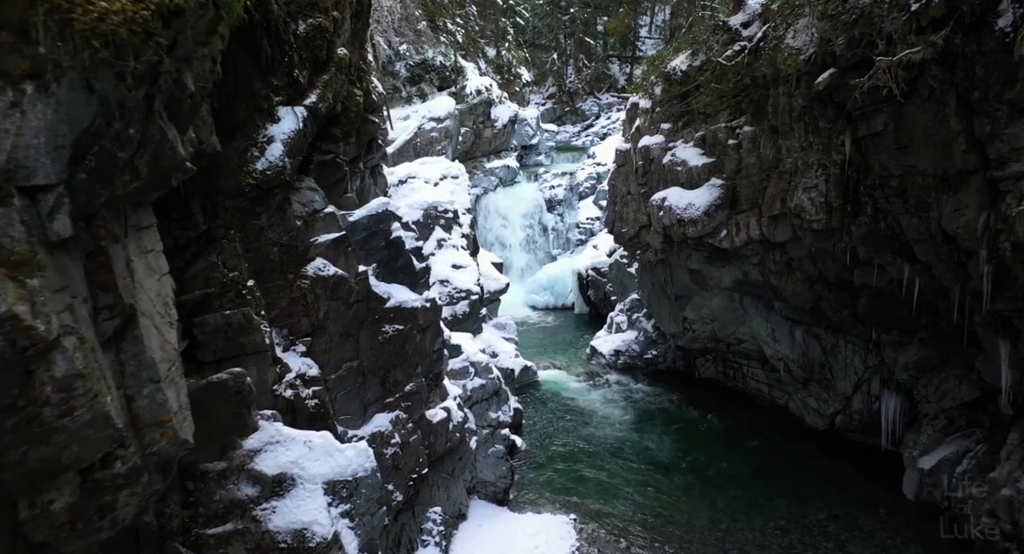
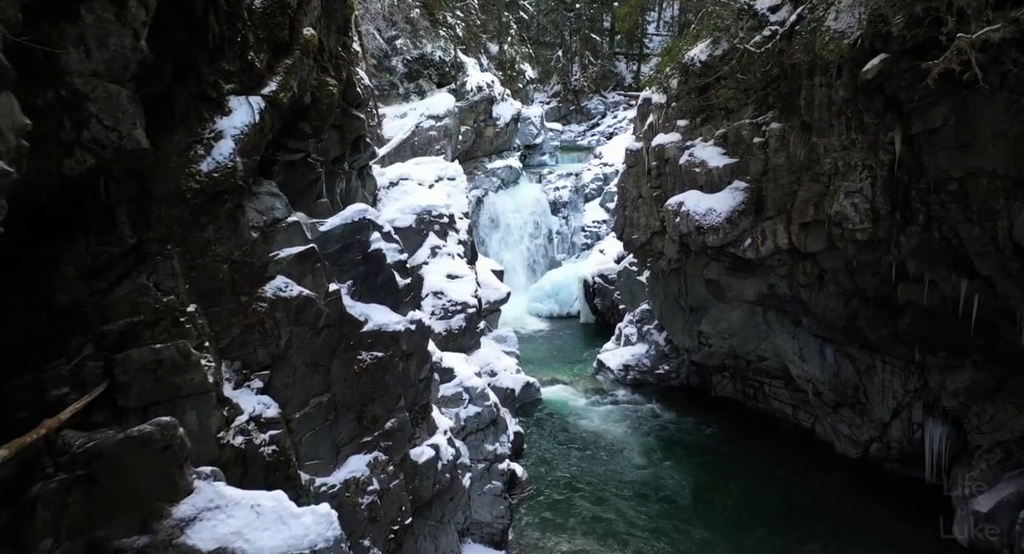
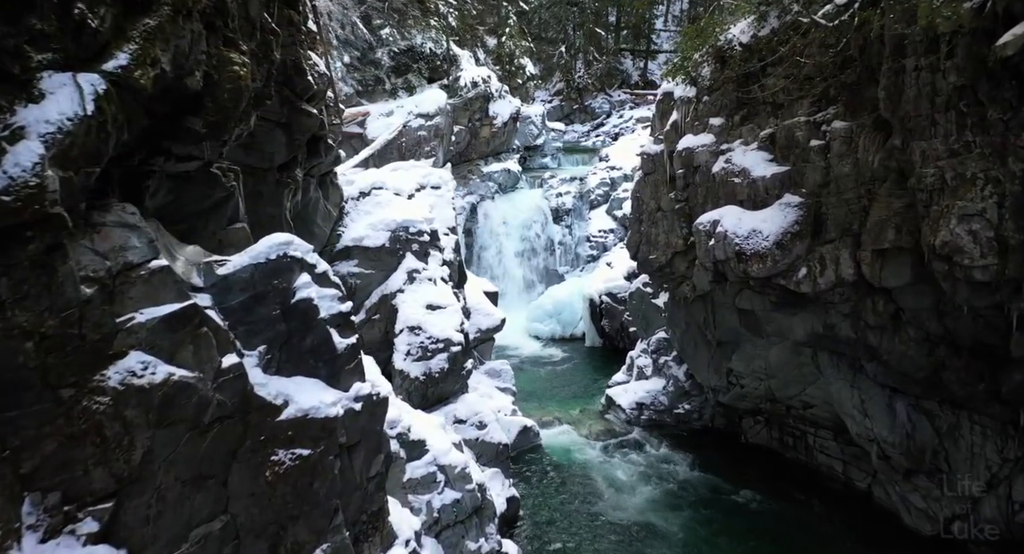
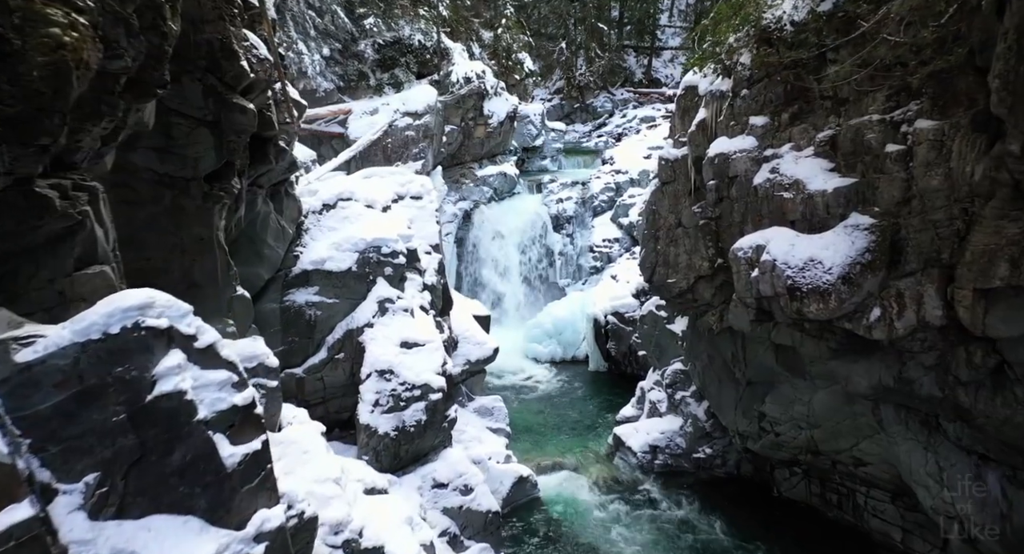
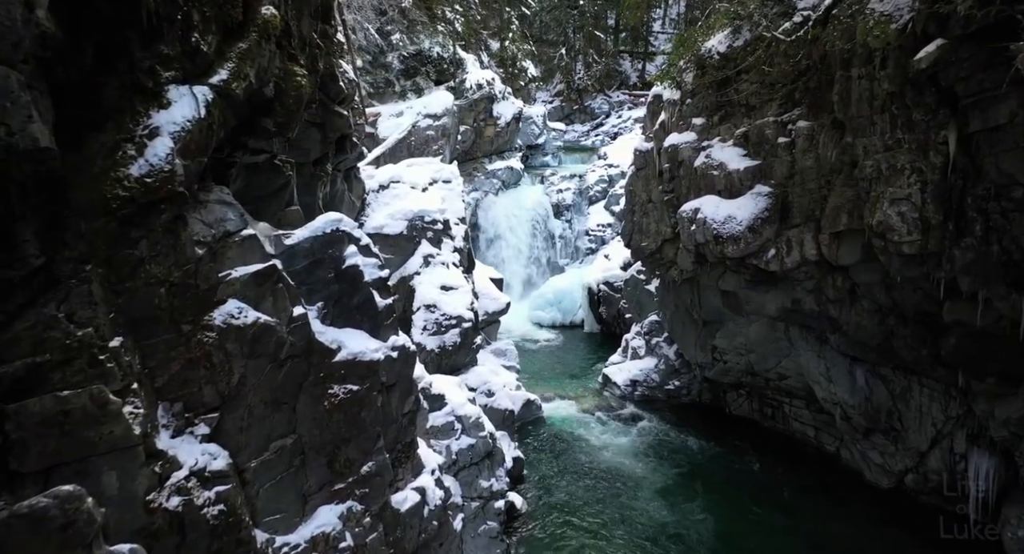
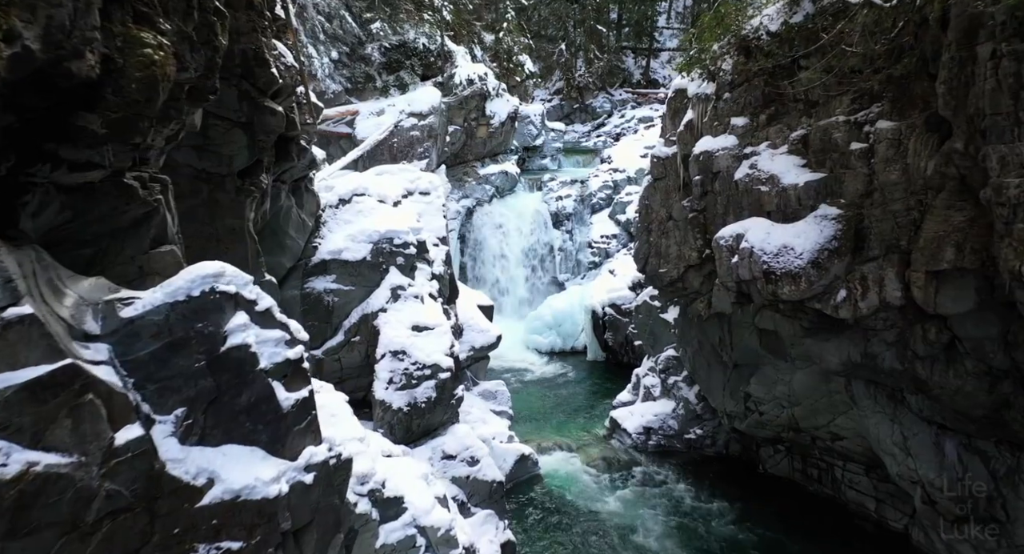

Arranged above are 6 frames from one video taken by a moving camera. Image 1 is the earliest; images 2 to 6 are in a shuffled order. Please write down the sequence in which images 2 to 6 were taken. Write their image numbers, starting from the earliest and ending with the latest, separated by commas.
2, 5, 3, 6, 4
